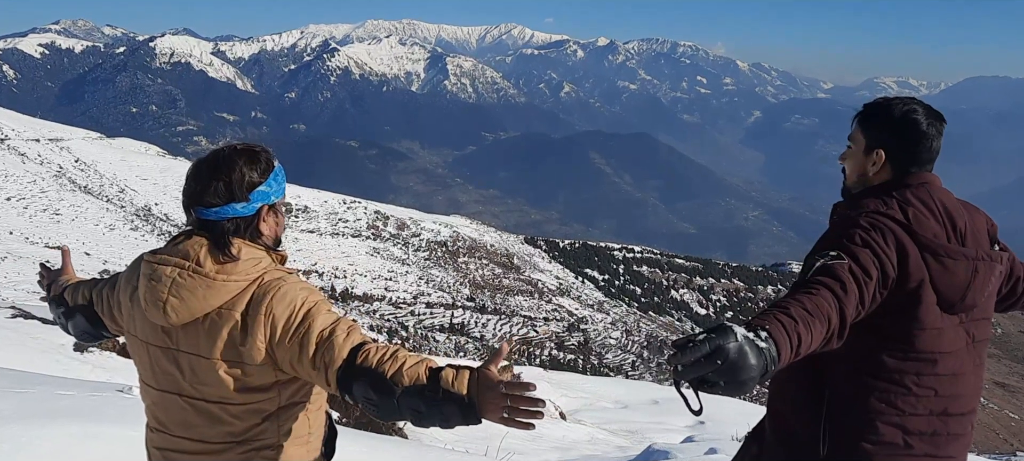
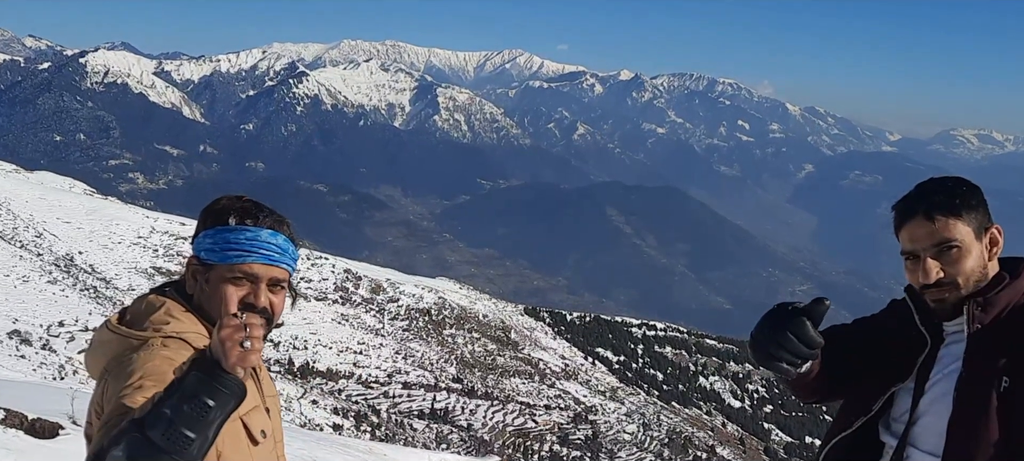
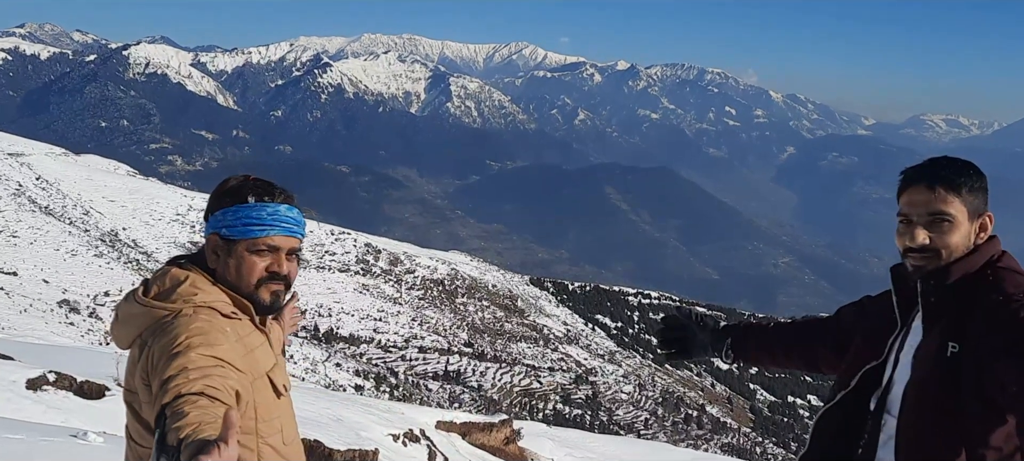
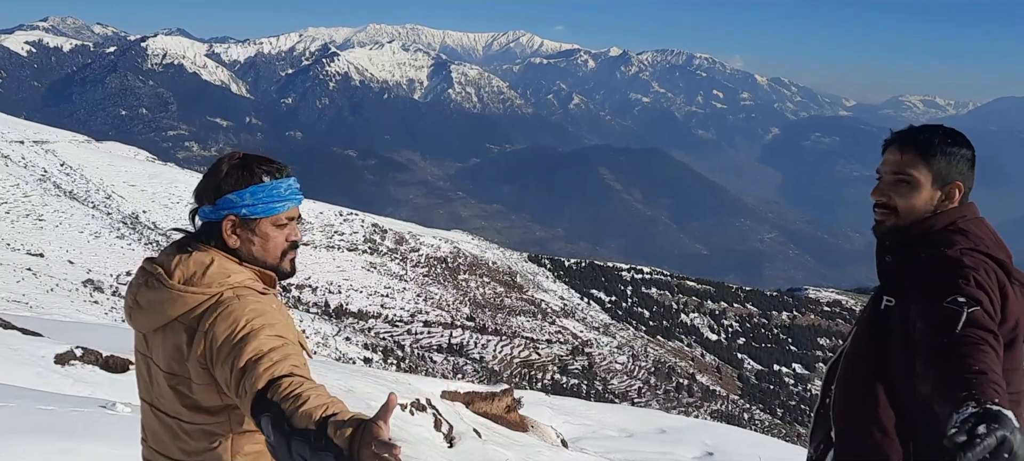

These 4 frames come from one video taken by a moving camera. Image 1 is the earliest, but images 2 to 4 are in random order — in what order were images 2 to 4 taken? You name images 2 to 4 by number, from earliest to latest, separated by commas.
4, 3, 2
